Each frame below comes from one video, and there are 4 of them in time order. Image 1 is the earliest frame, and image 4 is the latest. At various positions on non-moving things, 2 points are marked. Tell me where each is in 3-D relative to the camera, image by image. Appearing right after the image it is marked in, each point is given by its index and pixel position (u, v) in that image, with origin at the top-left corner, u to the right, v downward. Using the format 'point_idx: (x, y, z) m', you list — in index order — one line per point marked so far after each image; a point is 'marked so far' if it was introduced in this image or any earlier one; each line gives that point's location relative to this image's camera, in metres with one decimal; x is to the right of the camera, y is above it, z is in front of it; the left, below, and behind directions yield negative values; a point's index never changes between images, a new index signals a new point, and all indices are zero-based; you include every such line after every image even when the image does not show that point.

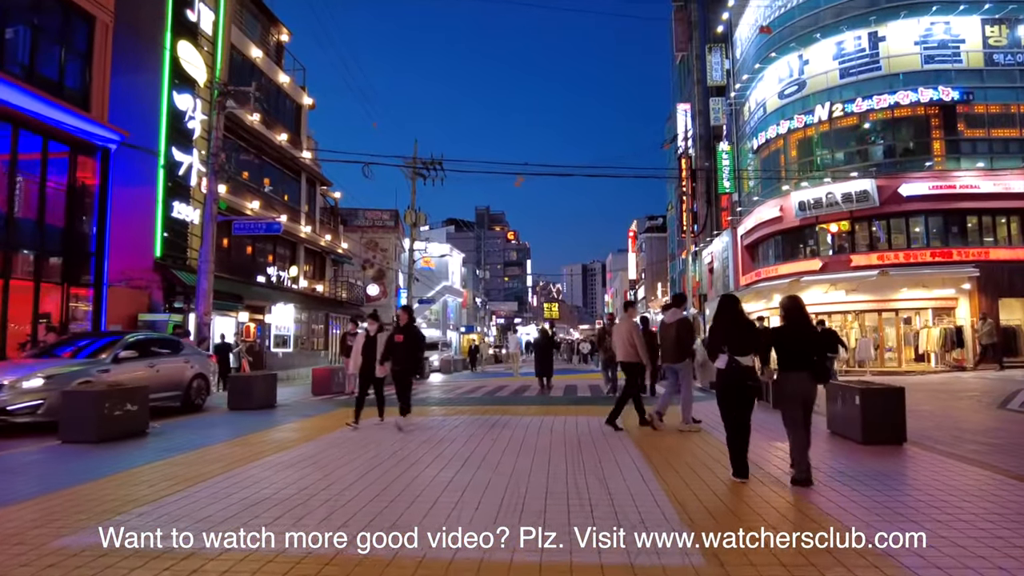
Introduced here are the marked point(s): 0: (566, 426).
0: (+0.8, -2.0, +10.3) m
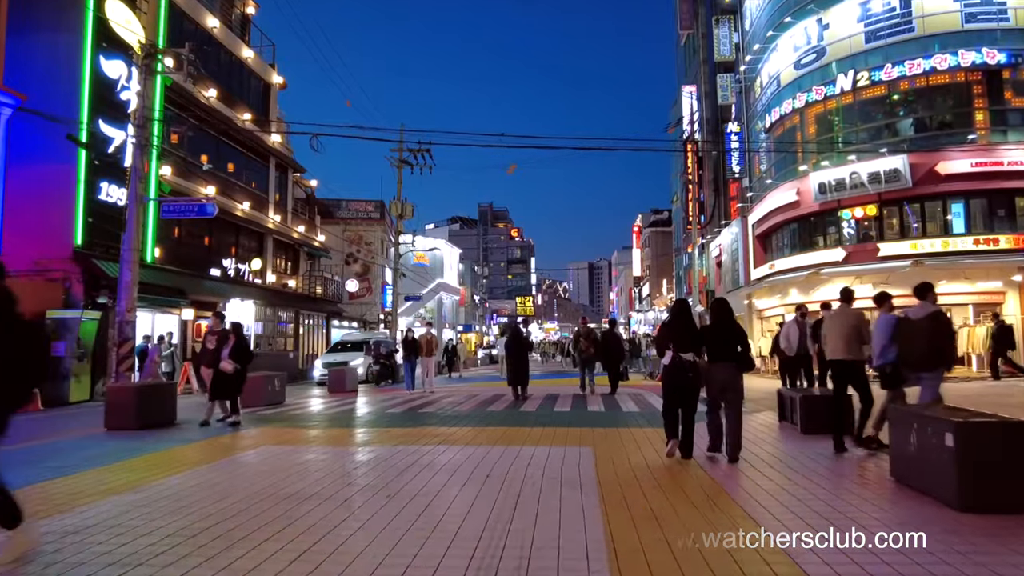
0: (+0.1, -1.9, +7.6) m
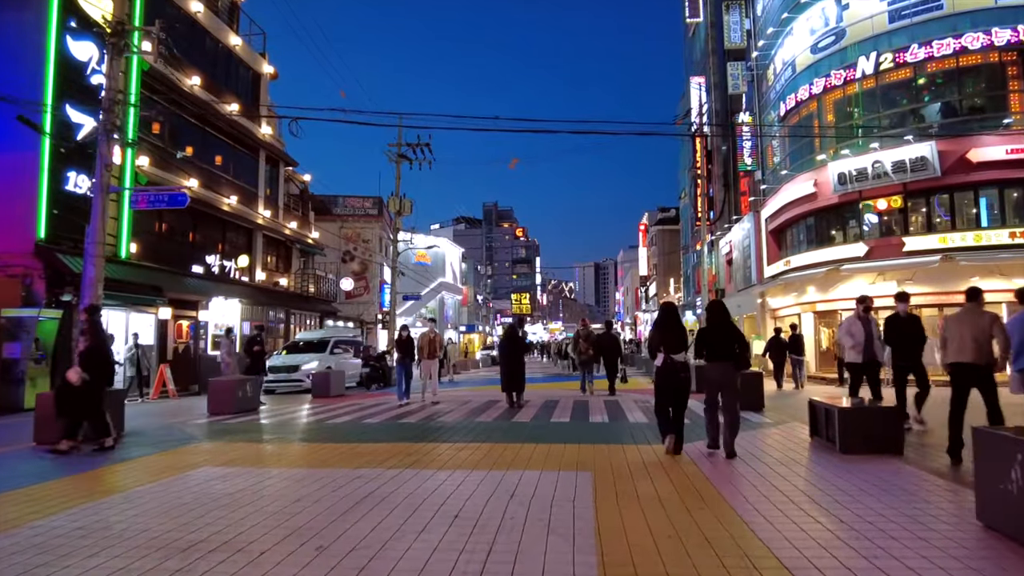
0: (-0.1, -1.8, +6.3) m
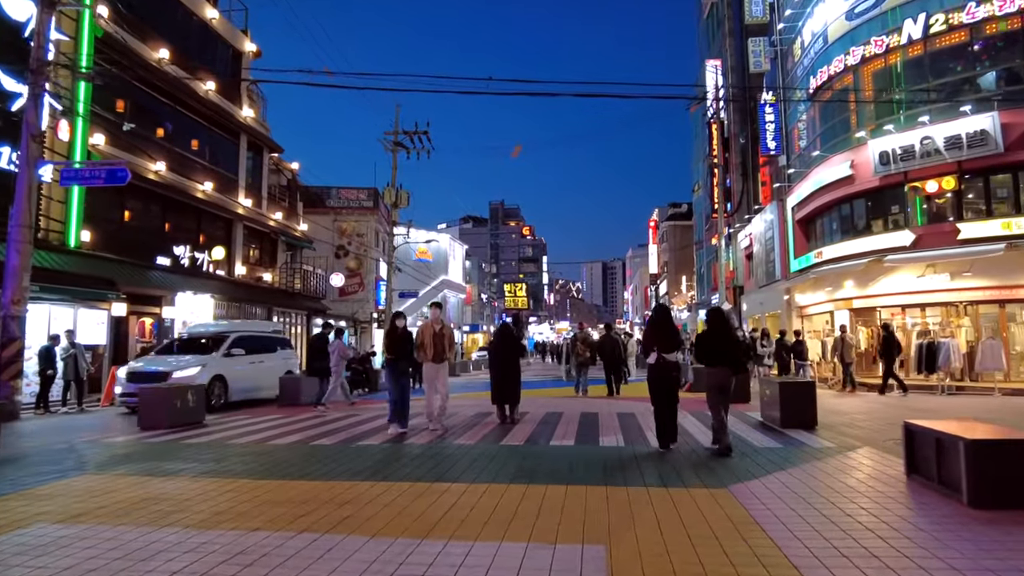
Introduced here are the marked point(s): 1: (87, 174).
0: (-0.3, -1.6, +4.1) m
1: (-8.3, +2.2, +13.4) m
